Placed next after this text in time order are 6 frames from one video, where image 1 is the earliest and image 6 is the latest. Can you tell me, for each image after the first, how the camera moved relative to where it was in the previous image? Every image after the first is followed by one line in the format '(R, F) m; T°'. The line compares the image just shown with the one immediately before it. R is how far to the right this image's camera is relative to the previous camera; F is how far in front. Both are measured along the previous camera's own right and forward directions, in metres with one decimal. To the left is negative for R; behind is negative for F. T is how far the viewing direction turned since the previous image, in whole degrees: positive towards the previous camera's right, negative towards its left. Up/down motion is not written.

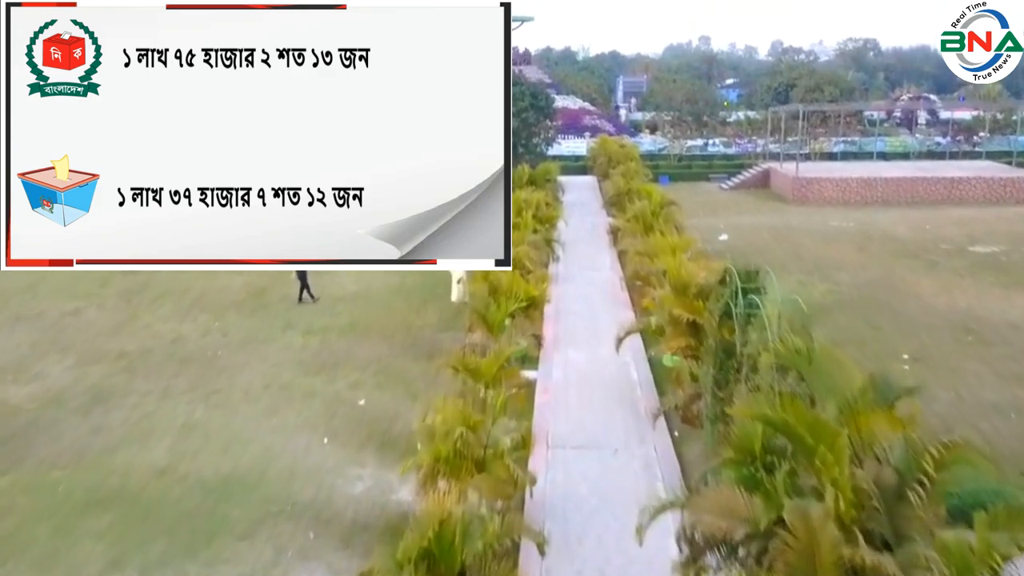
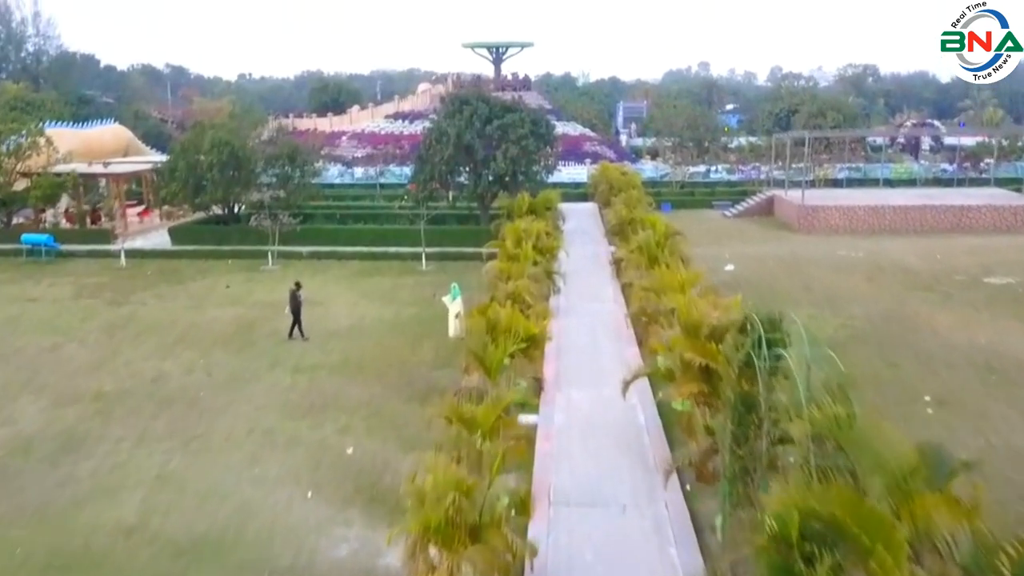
(0.0, +0.5) m; 0°
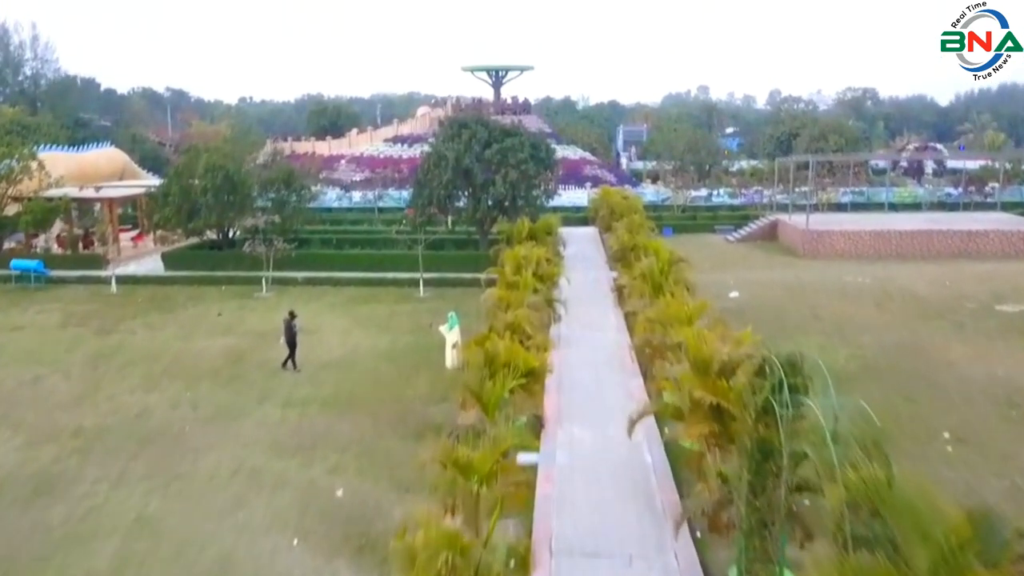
(0.0, +0.4) m; 0°
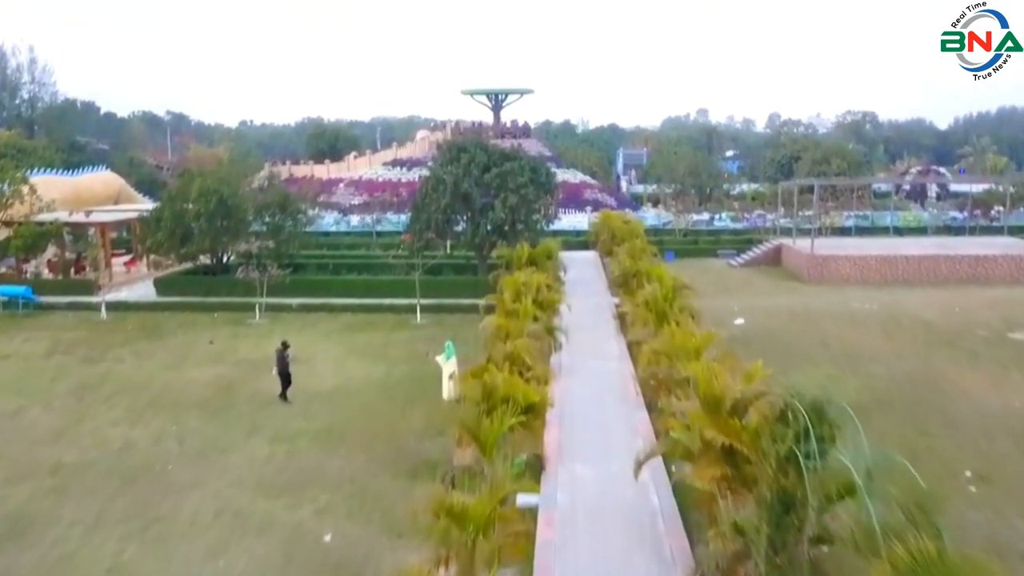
(0.0, +0.4) m; 0°
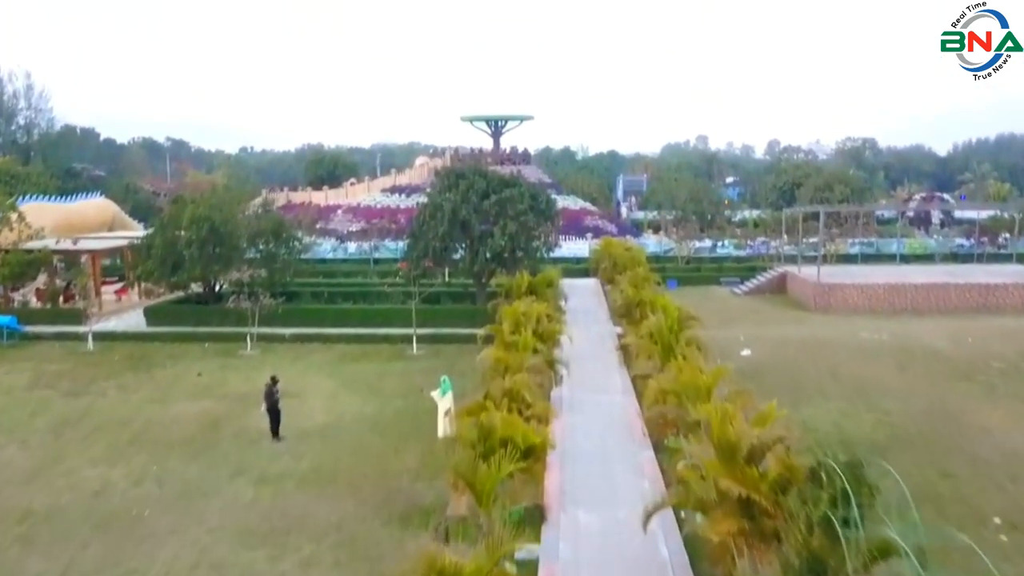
(0.0, +0.5) m; 0°
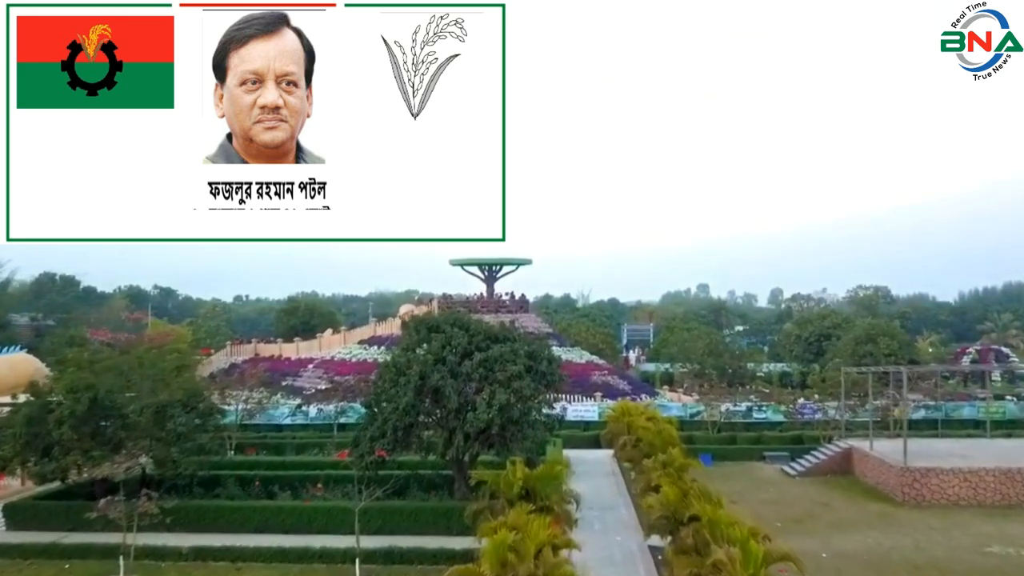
(+0.1, +4.3) m; 0°
